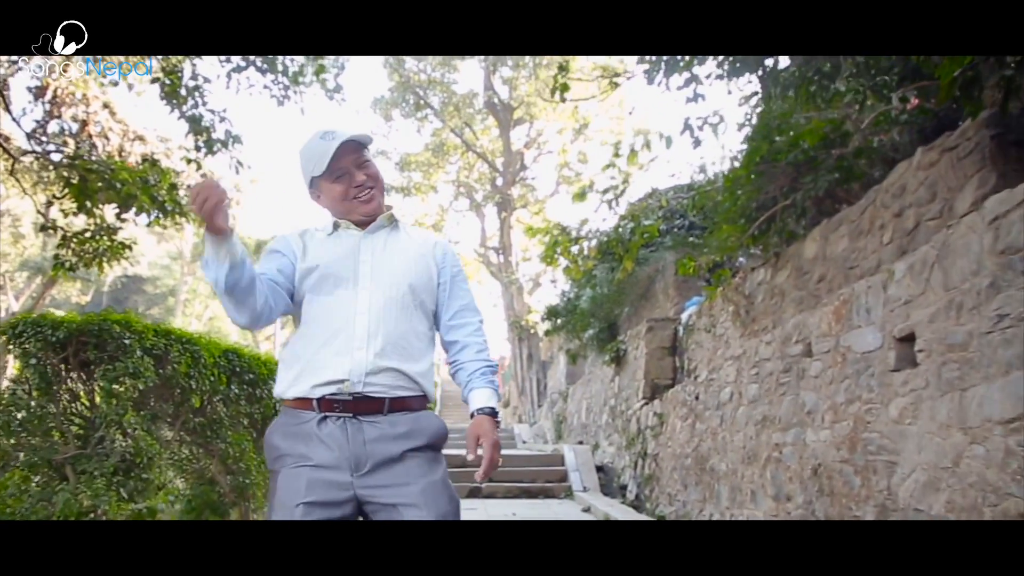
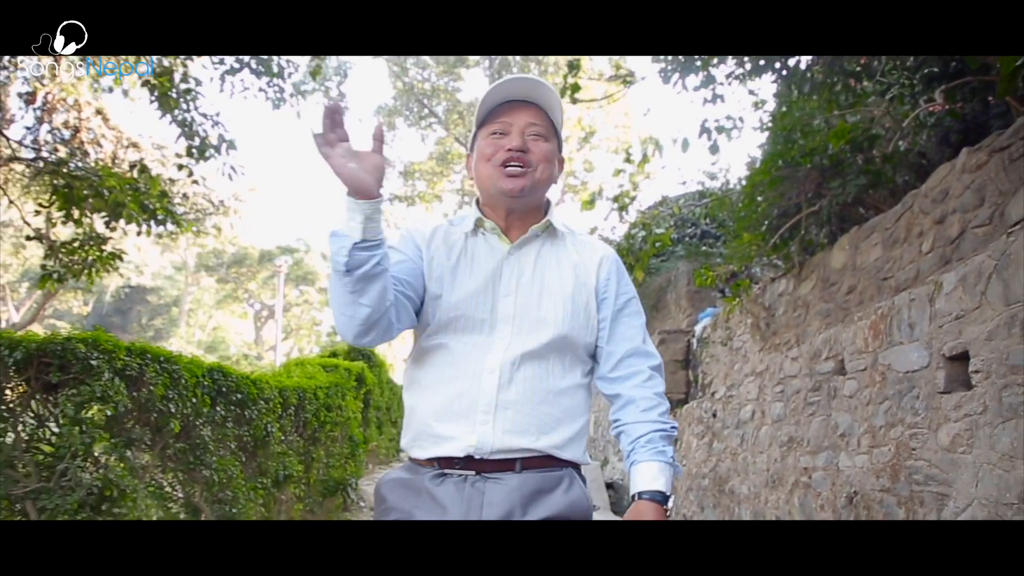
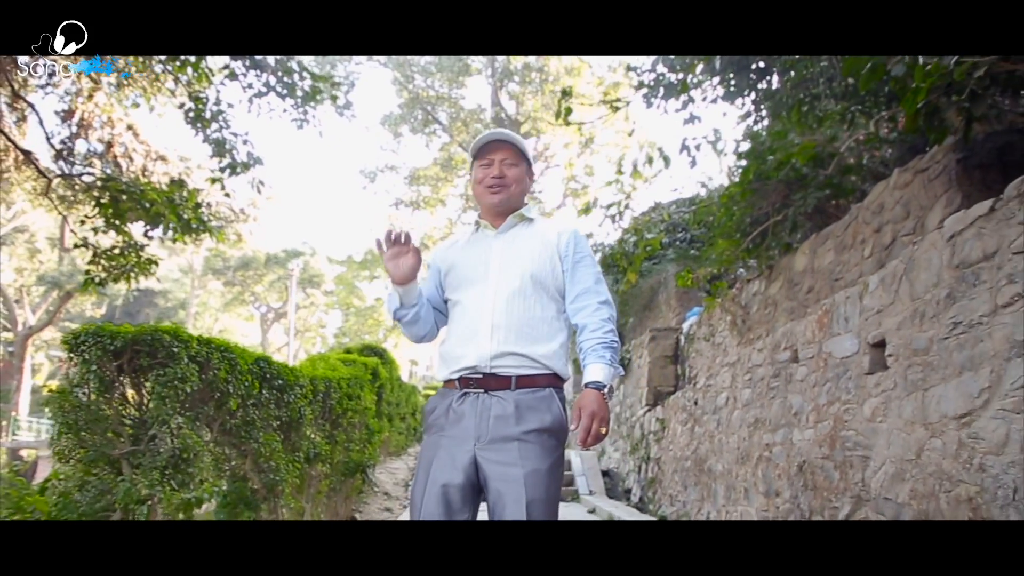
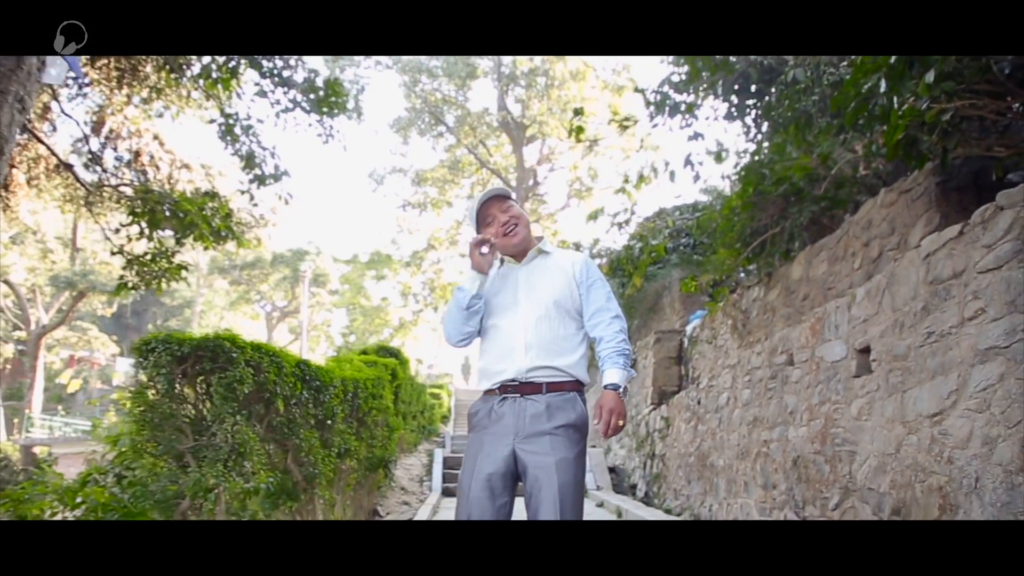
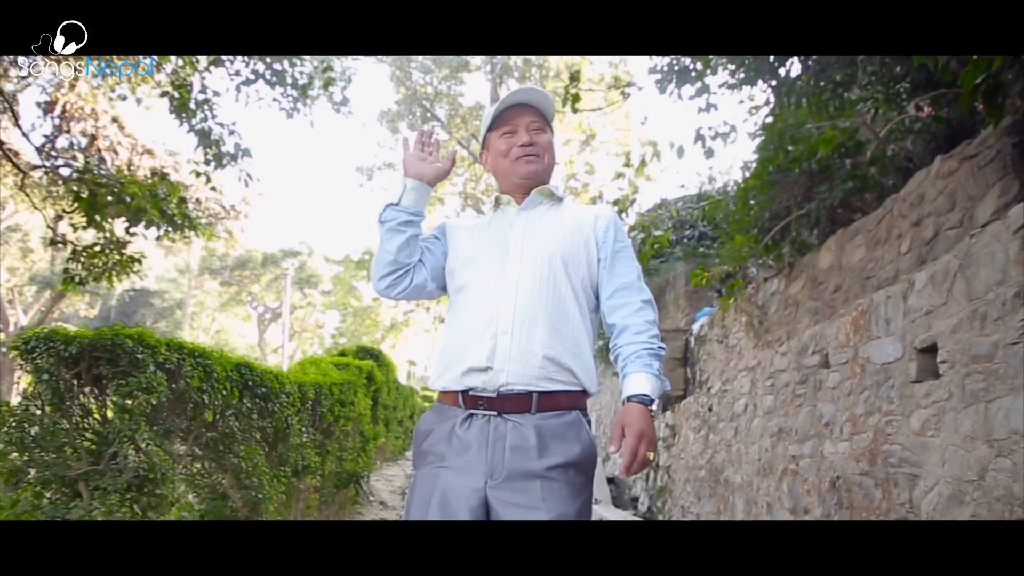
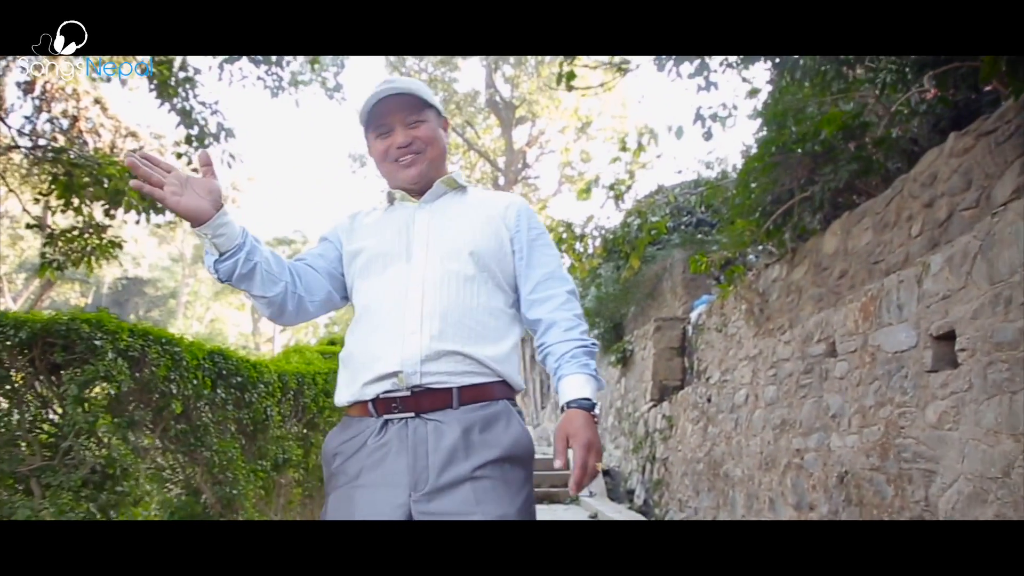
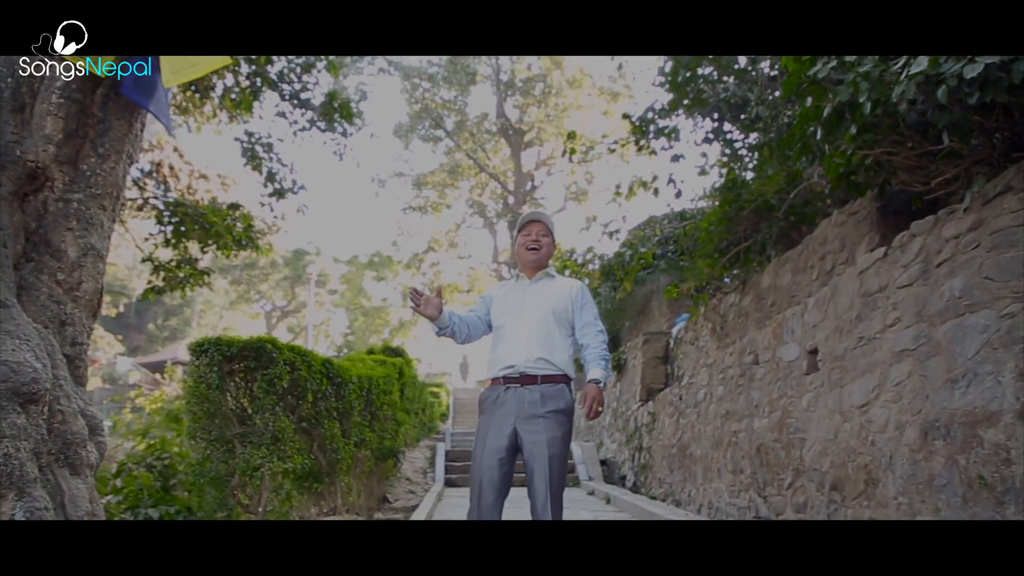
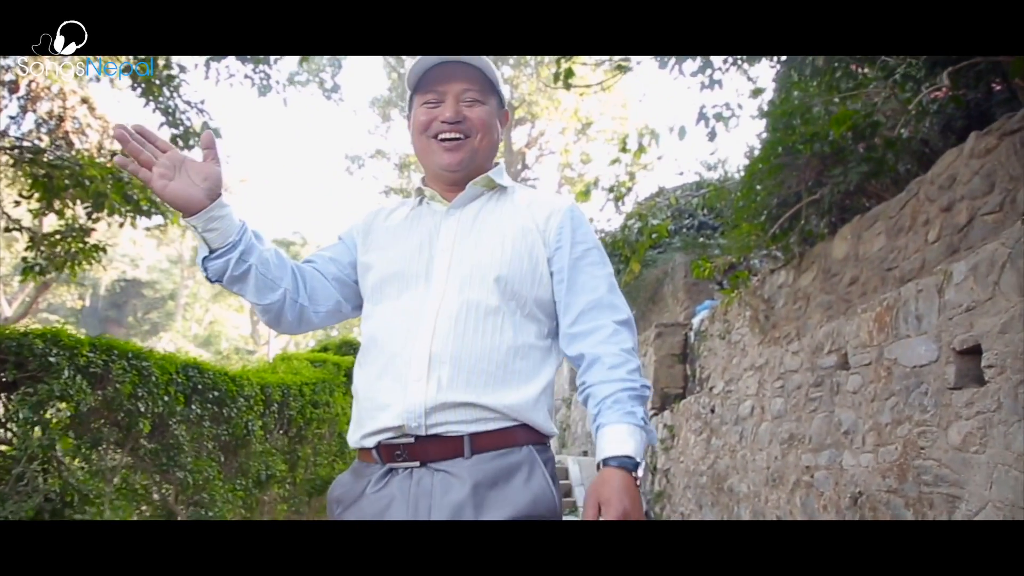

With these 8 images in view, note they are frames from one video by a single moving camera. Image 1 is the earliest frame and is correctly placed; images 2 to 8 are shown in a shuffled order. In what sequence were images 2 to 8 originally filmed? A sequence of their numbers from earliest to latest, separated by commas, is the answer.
6, 8, 2, 5, 3, 4, 7
